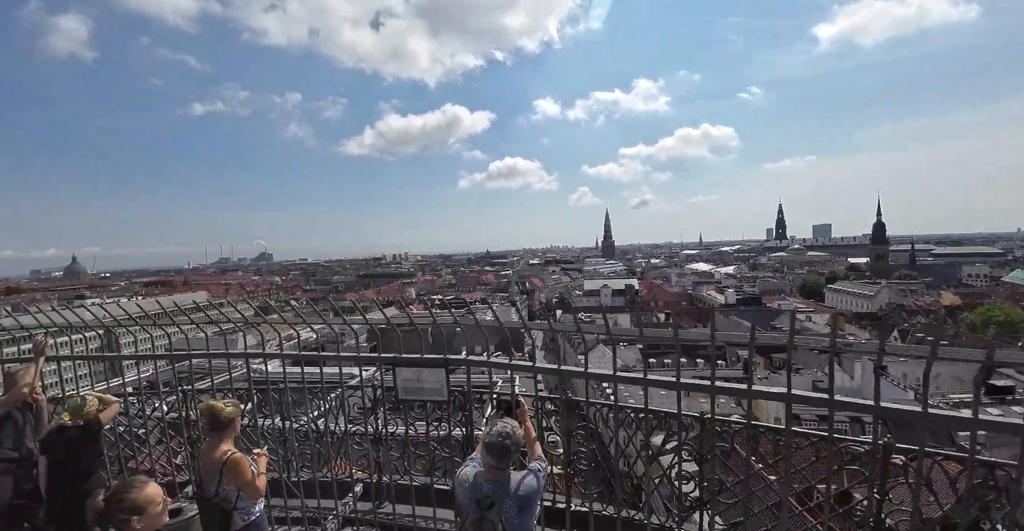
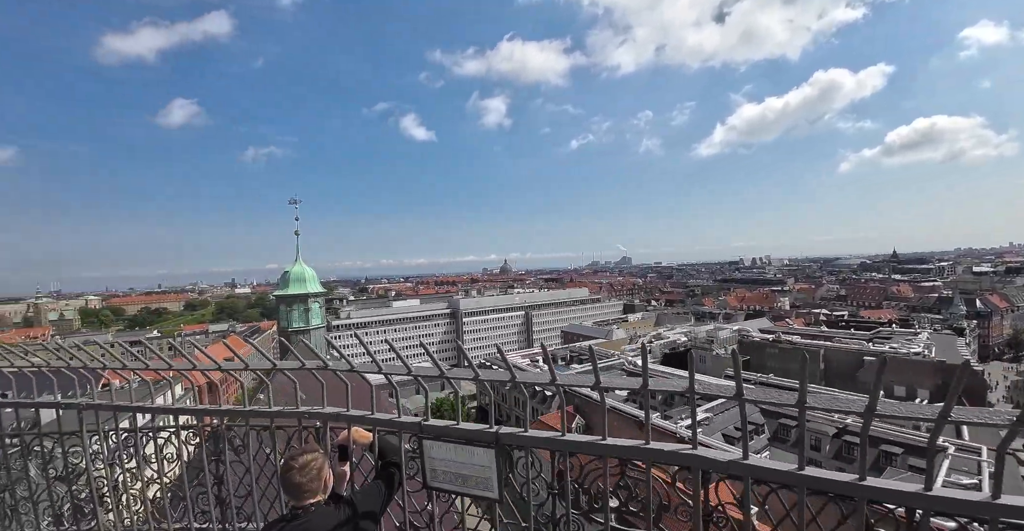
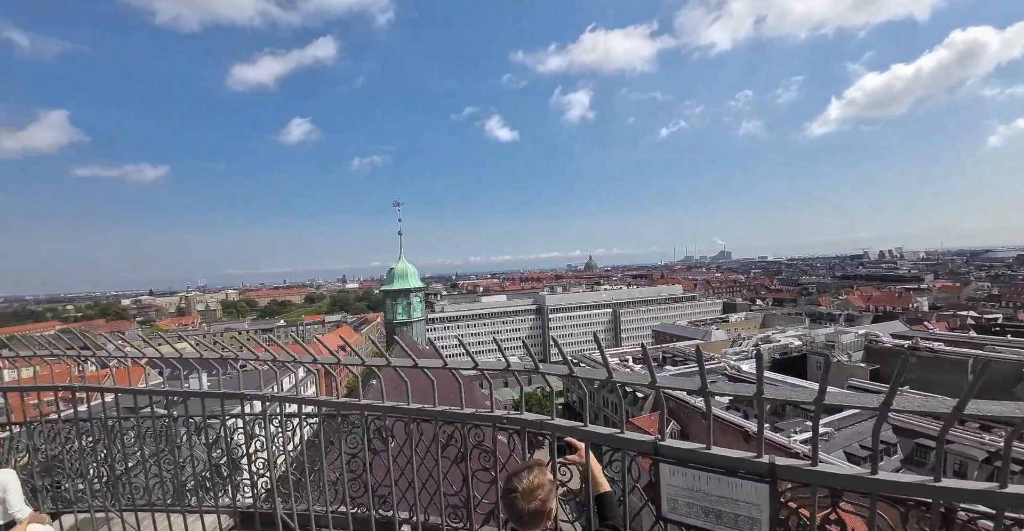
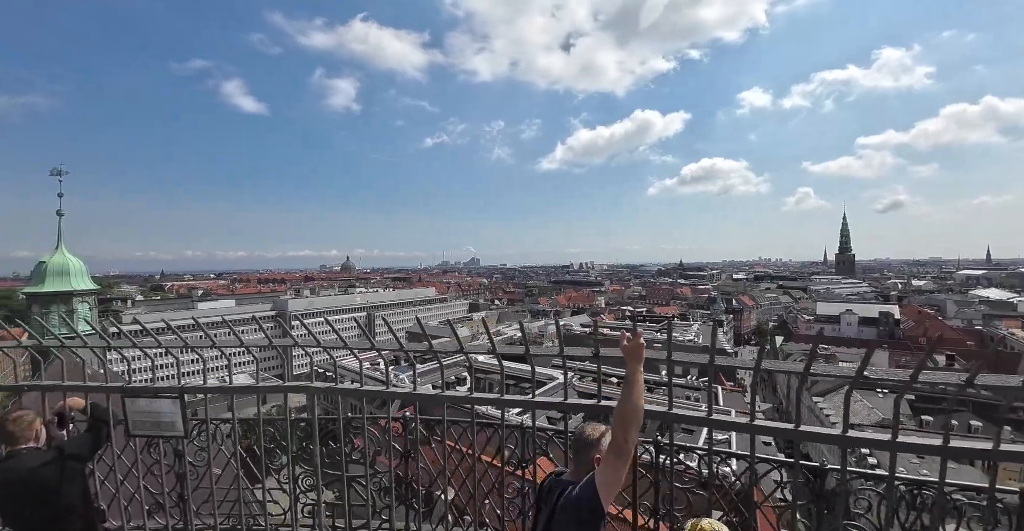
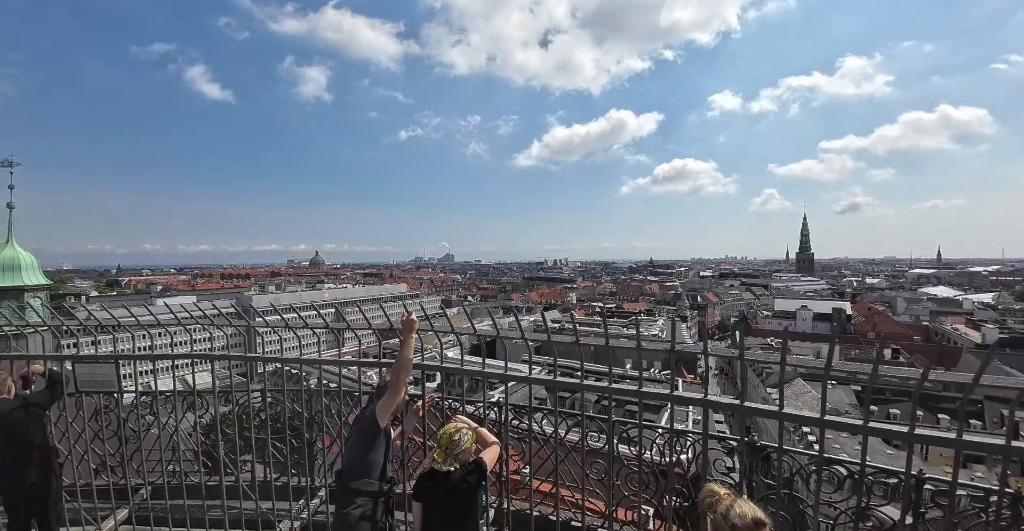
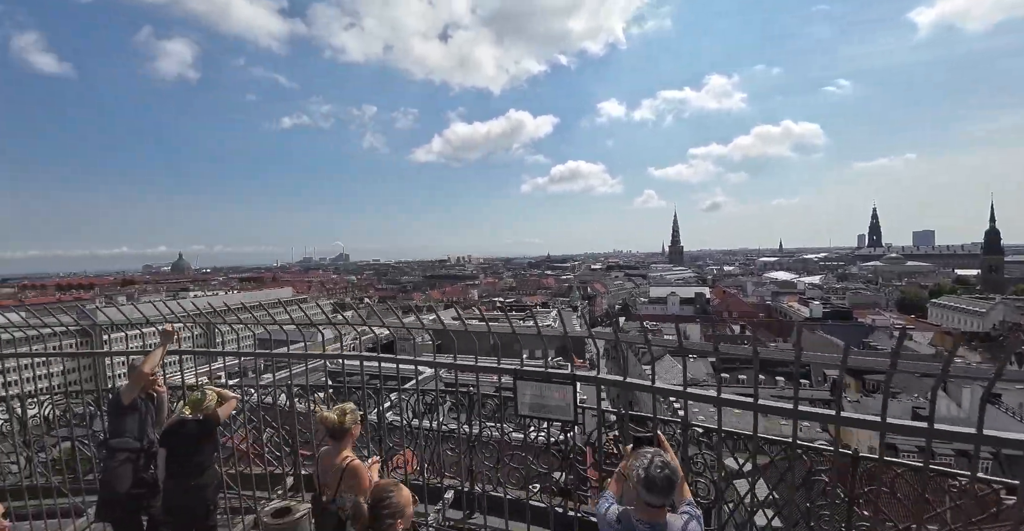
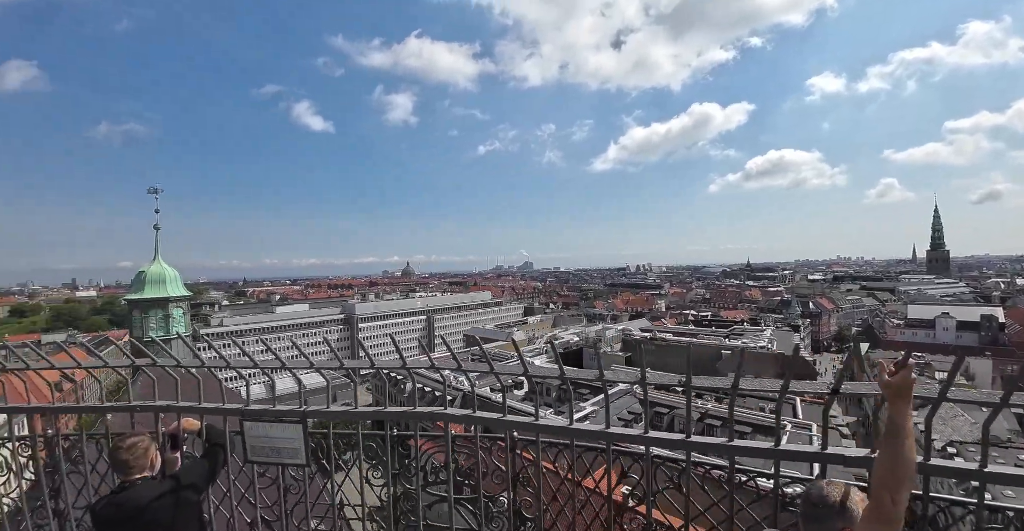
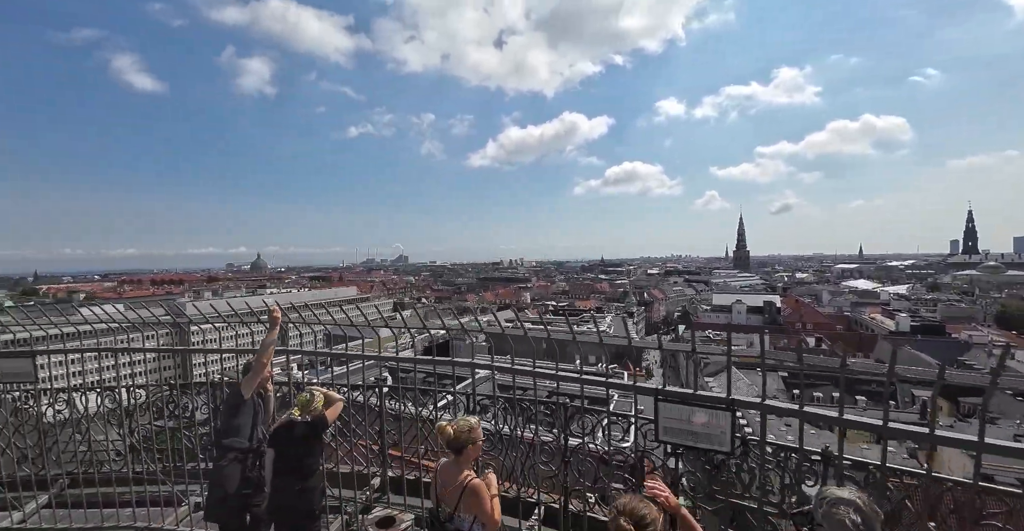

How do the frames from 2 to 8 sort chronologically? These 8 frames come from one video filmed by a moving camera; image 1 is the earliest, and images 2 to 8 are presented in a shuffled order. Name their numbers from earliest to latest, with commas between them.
6, 8, 5, 4, 7, 2, 3
